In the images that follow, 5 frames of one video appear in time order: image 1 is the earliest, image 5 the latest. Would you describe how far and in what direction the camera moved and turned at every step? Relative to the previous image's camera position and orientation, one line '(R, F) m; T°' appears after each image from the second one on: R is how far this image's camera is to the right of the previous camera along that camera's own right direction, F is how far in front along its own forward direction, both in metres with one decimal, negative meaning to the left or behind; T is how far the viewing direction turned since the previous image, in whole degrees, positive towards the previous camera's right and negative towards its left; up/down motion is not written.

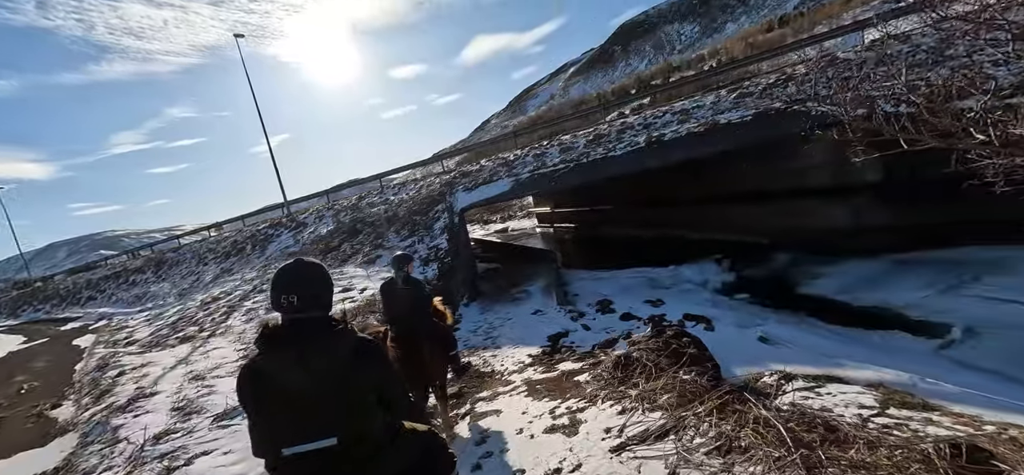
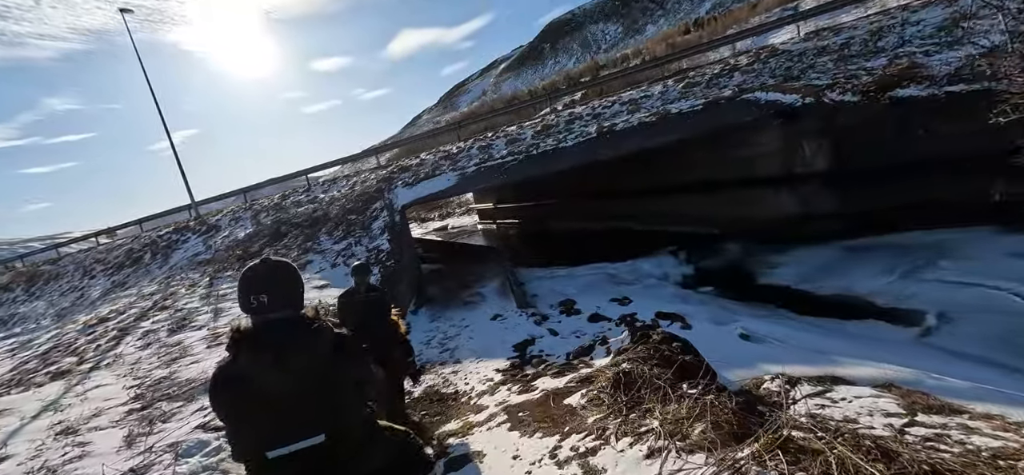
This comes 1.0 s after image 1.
(-0.3, +0.9) m; +8°
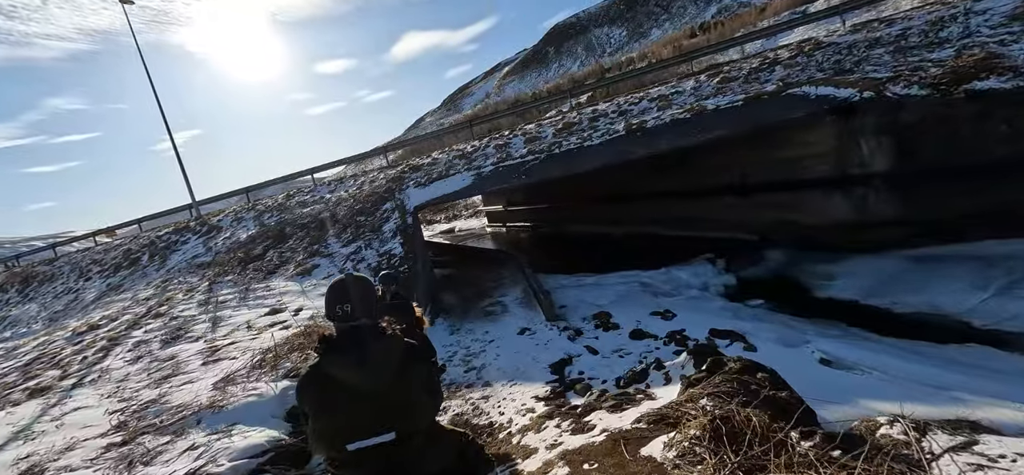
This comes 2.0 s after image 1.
(-0.4, +0.8) m; 0°
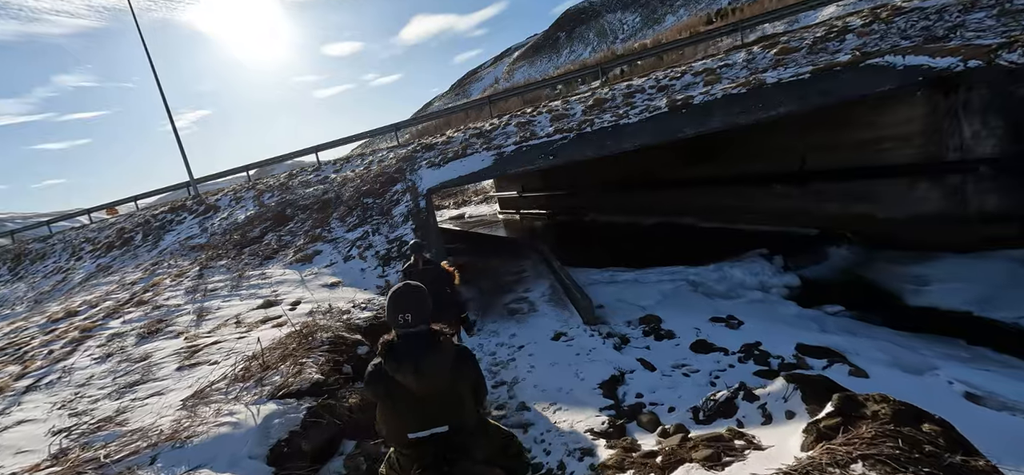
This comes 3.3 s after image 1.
(-0.4, +1.2) m; -1°
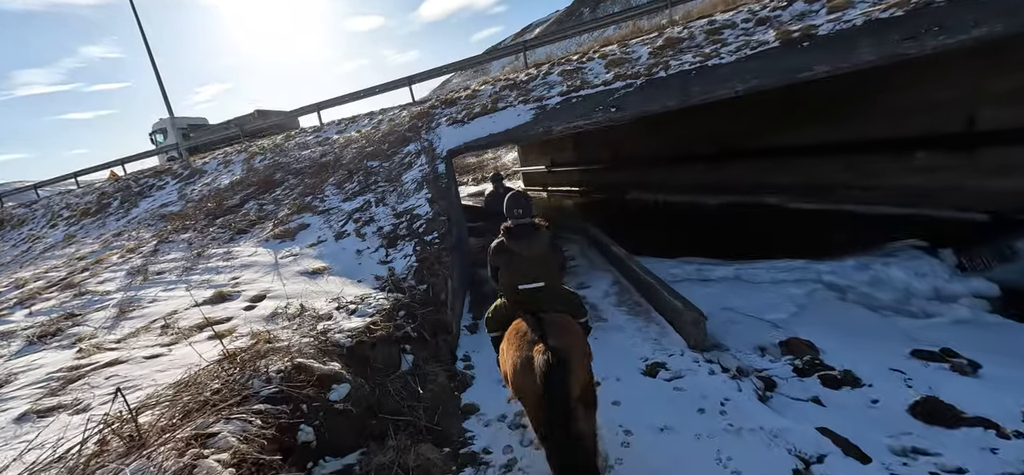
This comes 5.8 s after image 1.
(-0.5, +2.4) m; -2°
